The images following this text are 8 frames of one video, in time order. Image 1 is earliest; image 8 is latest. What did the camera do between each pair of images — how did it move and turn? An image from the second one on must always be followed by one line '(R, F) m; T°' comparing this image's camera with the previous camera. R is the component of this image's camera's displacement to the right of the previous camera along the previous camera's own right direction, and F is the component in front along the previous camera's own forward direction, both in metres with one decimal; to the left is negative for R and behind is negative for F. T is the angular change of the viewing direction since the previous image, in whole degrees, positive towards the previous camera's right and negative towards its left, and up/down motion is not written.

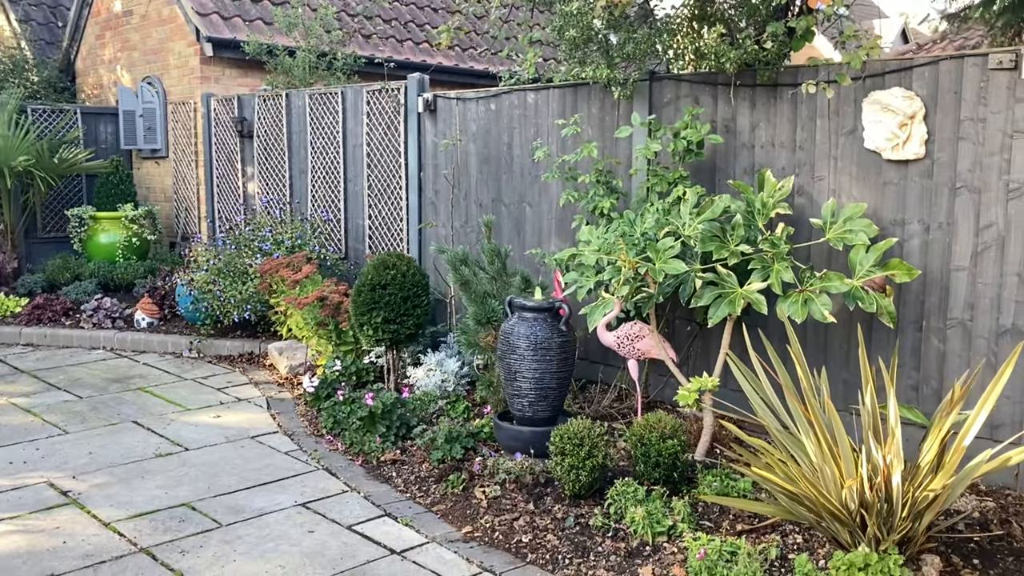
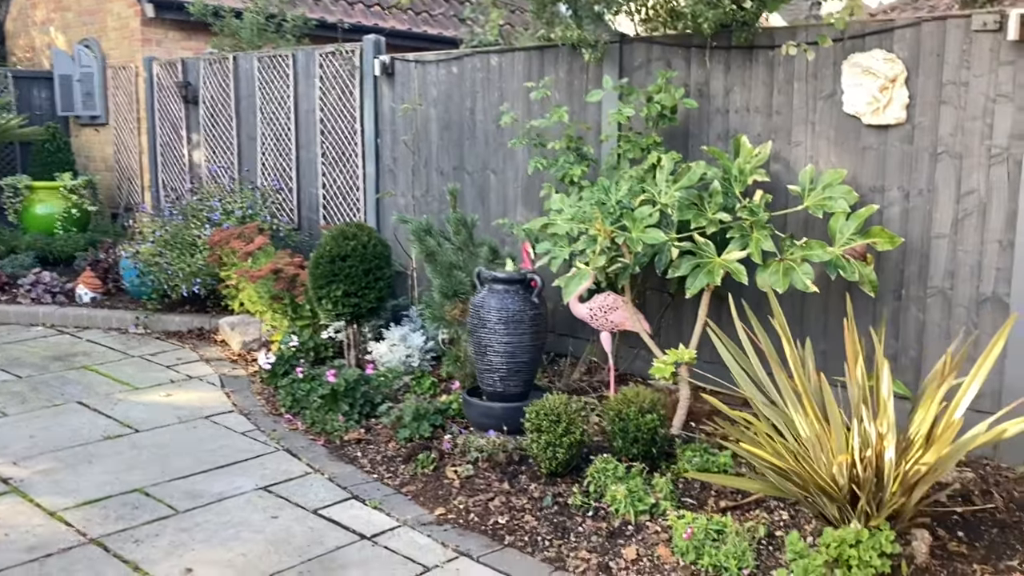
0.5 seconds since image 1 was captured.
(-0.1, +0.2) m; +3°
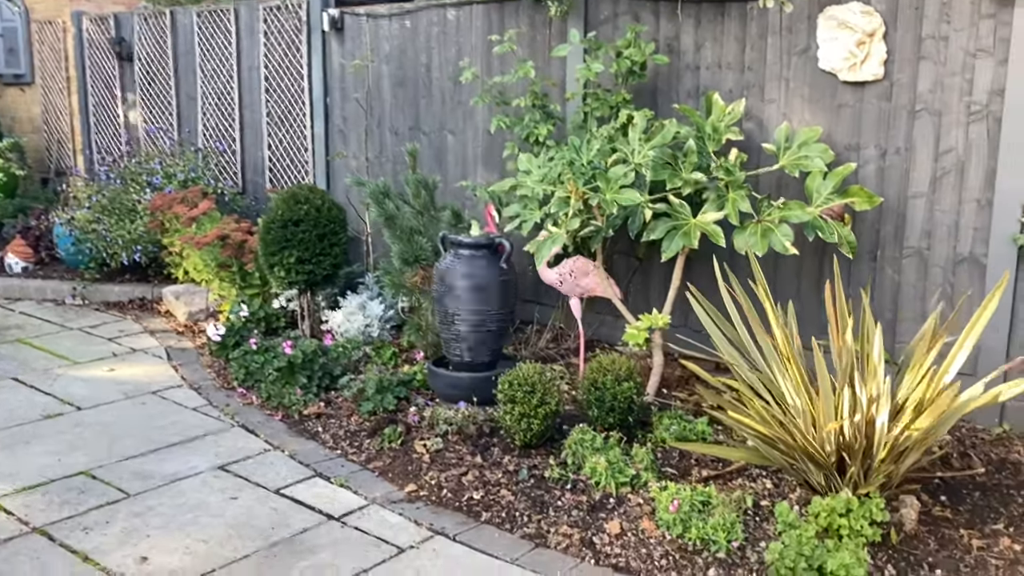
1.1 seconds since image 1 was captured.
(-0.1, +0.2) m; +4°
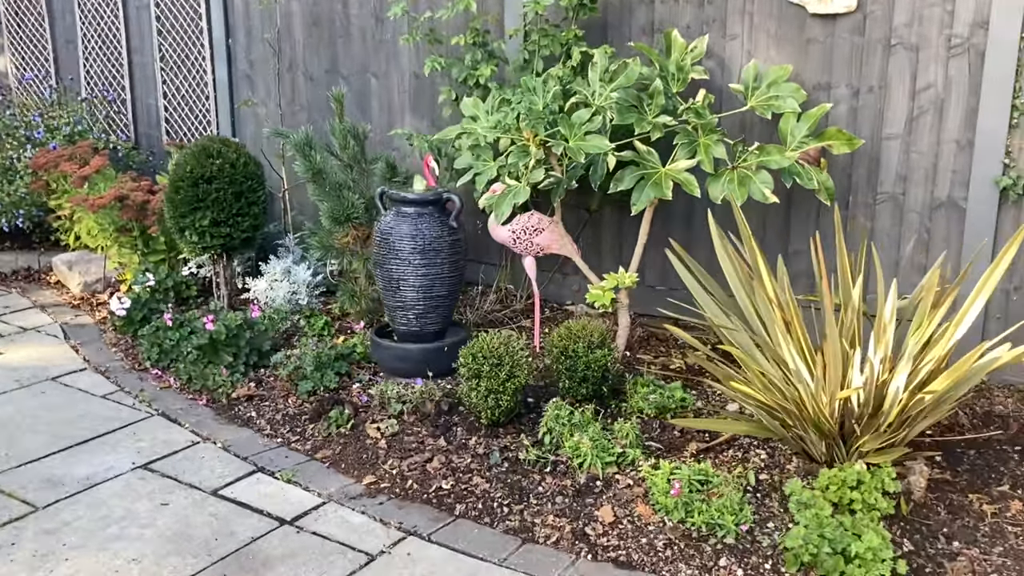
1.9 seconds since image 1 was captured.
(-0.2, +0.4) m; +6°
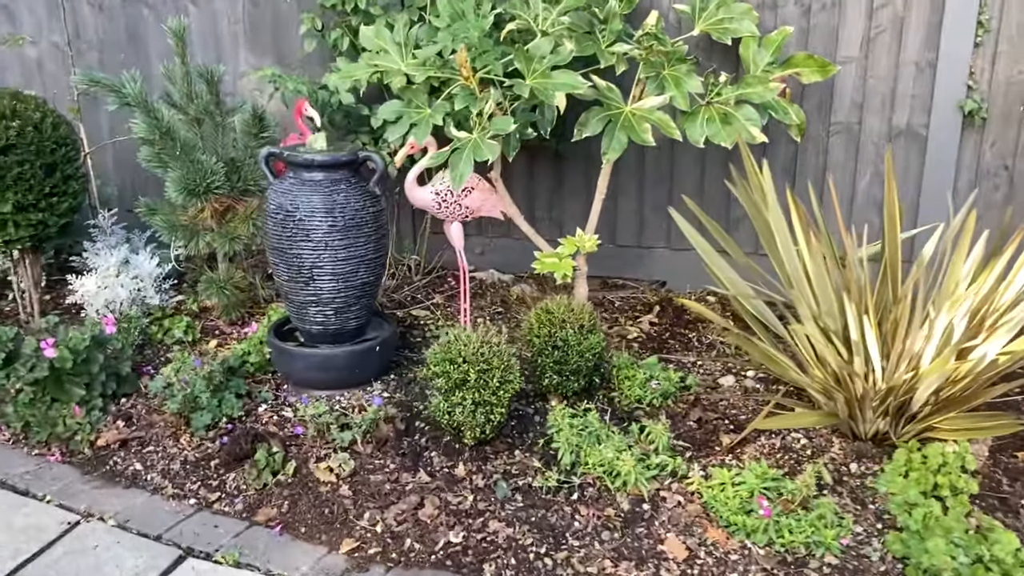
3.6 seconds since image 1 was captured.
(-0.6, +0.8) m; +16°
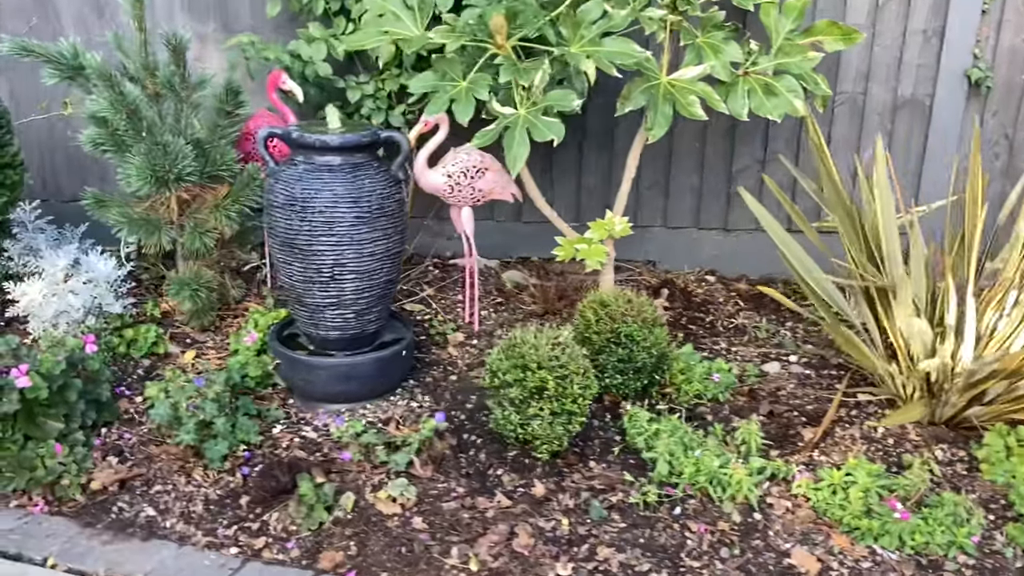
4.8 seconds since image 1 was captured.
(-0.6, +0.3) m; +10°
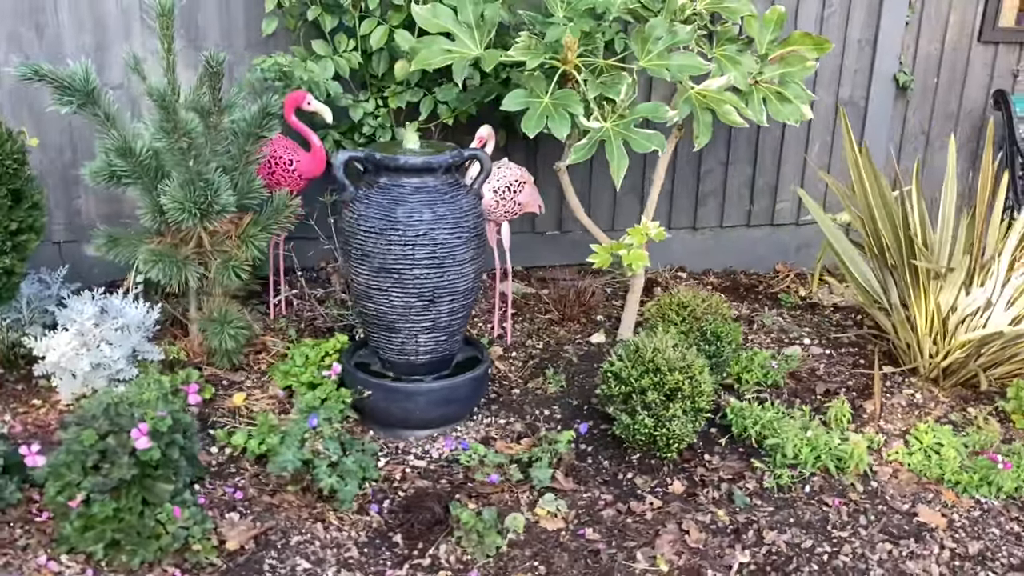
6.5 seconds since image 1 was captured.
(-0.9, +0.1) m; +15°
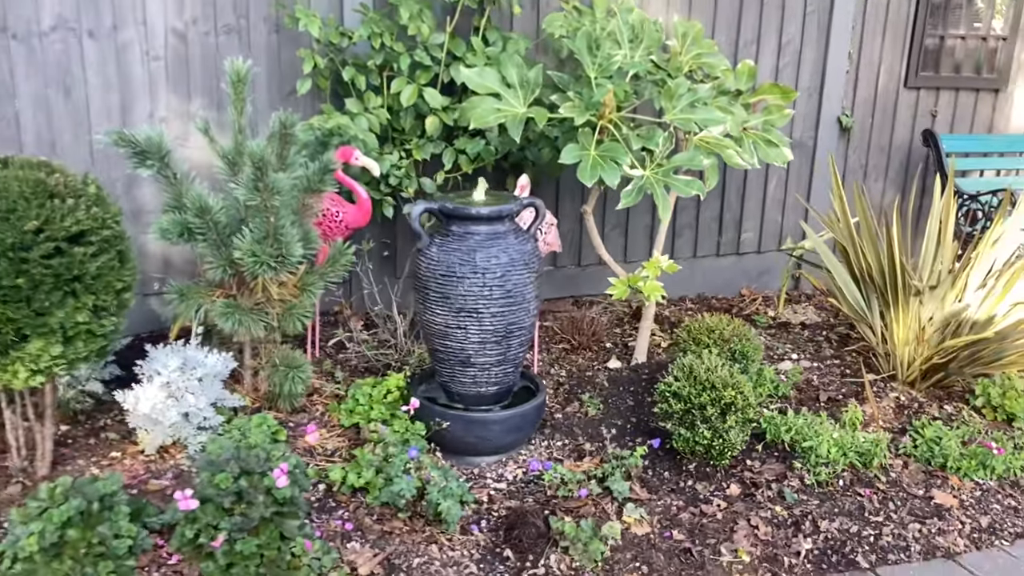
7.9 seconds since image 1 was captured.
(-0.6, -0.2) m; +8°
